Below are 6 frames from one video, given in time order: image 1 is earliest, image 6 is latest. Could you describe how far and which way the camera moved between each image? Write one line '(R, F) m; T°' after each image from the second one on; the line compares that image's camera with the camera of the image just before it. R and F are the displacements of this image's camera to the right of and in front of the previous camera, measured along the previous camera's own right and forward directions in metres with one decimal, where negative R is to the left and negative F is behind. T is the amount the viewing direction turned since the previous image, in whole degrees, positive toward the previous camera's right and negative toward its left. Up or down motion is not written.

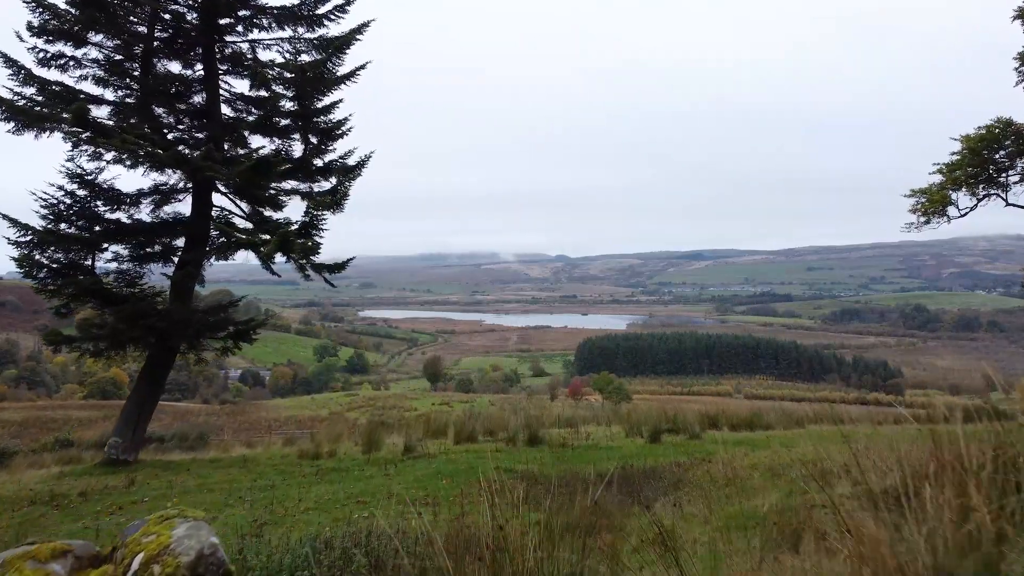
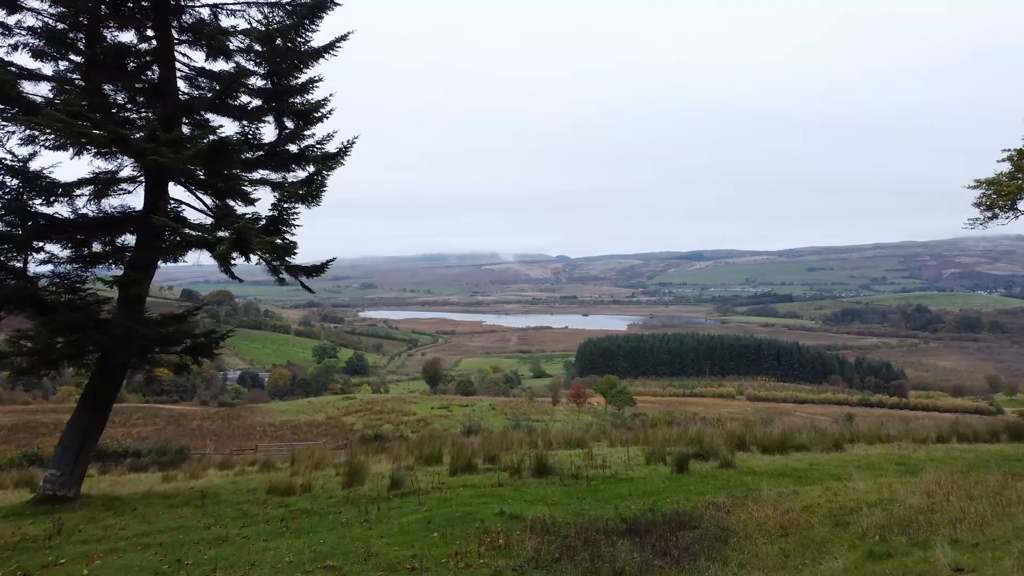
(0.0, +0.9) m; 0°
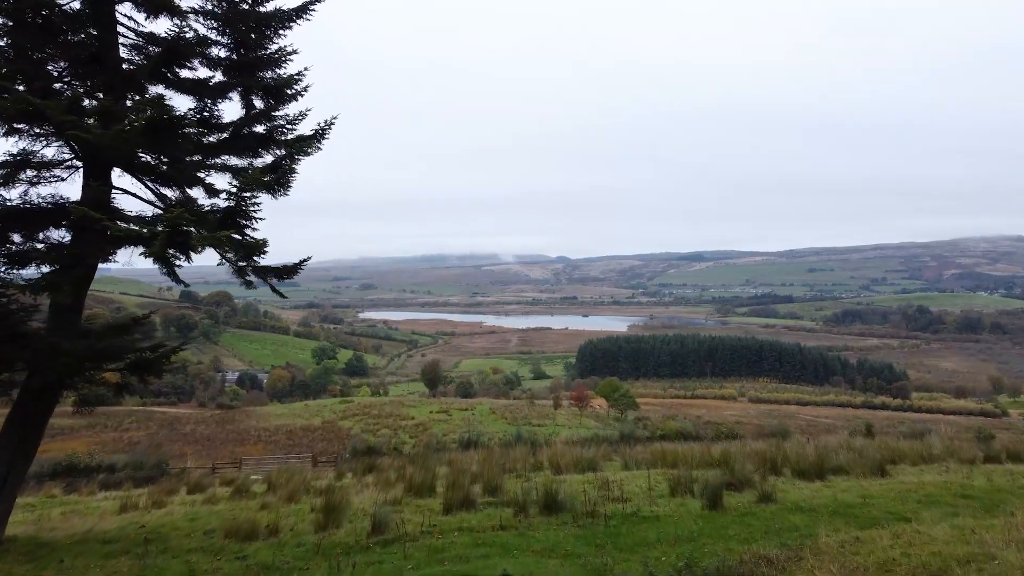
(0.0, +0.8) m; 0°
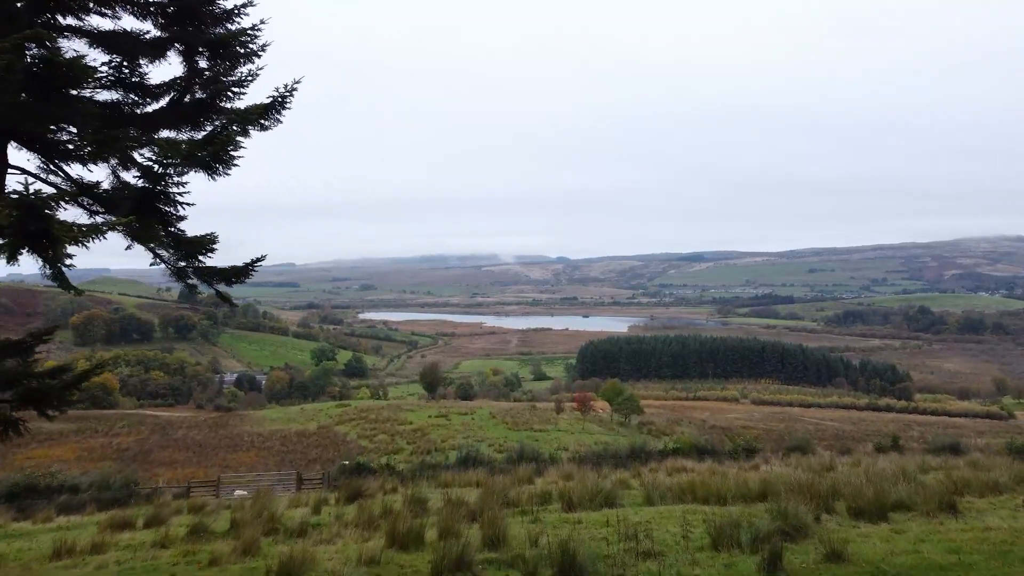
(0.0, +1.0) m; 0°
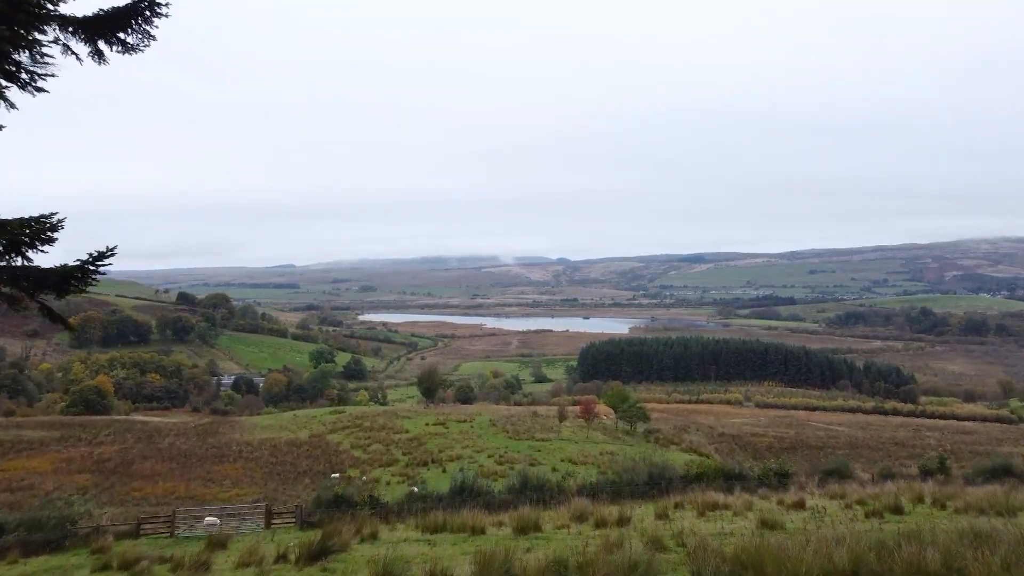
(0.0, +1.5) m; 0°
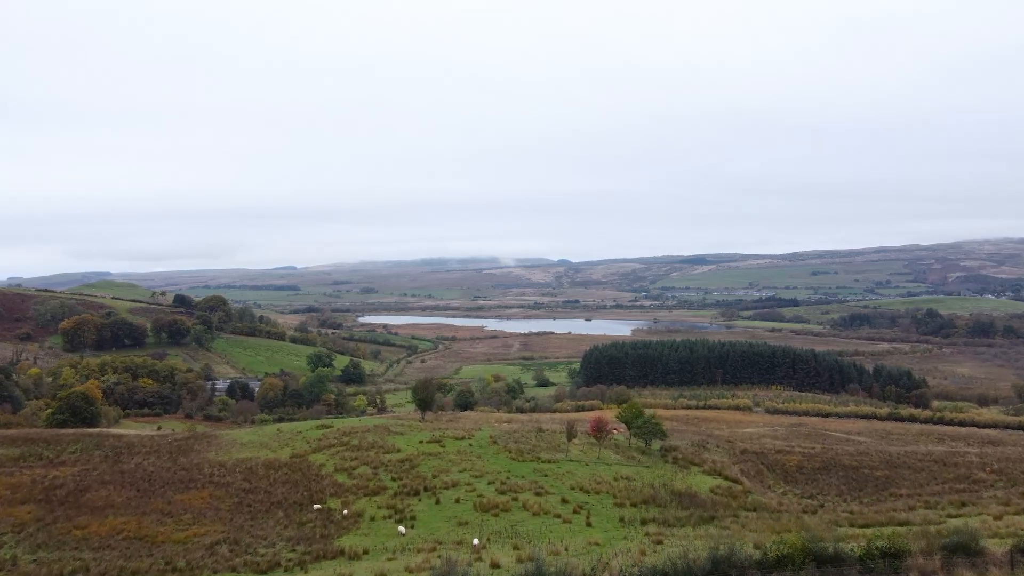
(-0.1, +3.2) m; 0°
